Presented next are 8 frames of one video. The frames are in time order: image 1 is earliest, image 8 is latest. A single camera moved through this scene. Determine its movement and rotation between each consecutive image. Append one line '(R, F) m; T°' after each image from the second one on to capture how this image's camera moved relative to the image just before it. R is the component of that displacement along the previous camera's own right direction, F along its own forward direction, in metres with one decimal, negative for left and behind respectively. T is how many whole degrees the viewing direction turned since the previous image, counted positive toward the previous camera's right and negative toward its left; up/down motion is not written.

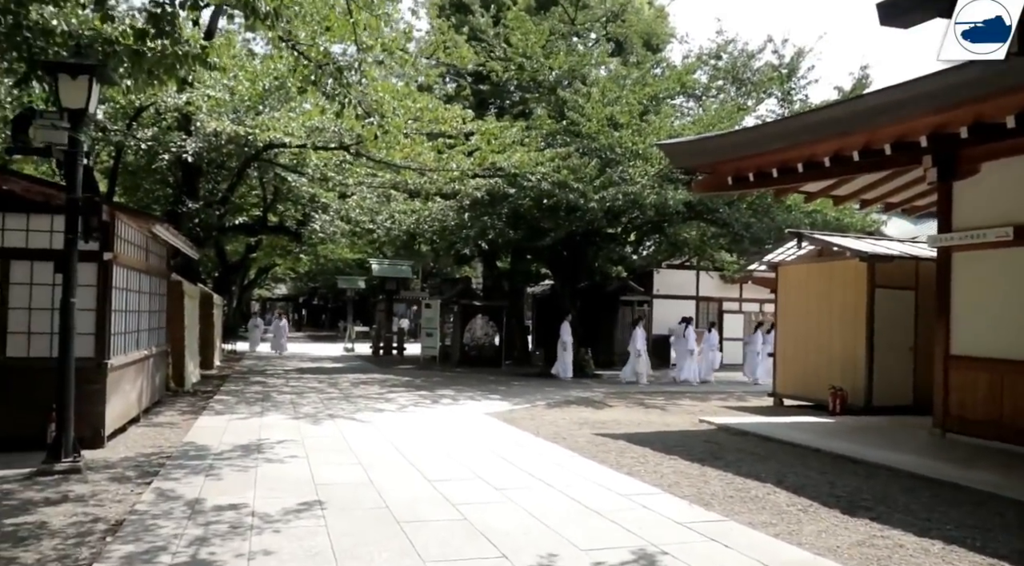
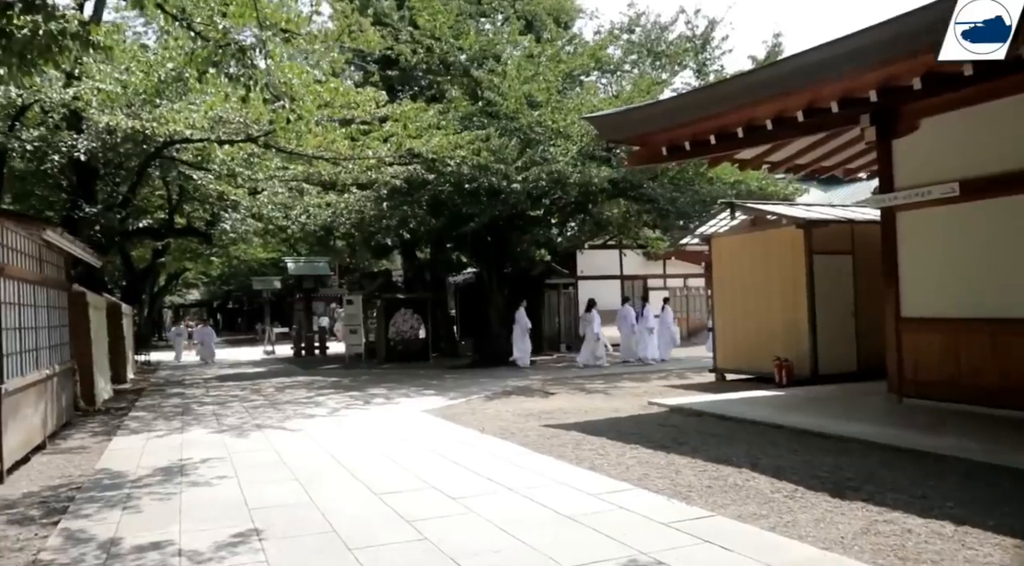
(-0.2, +0.6) m; +5°
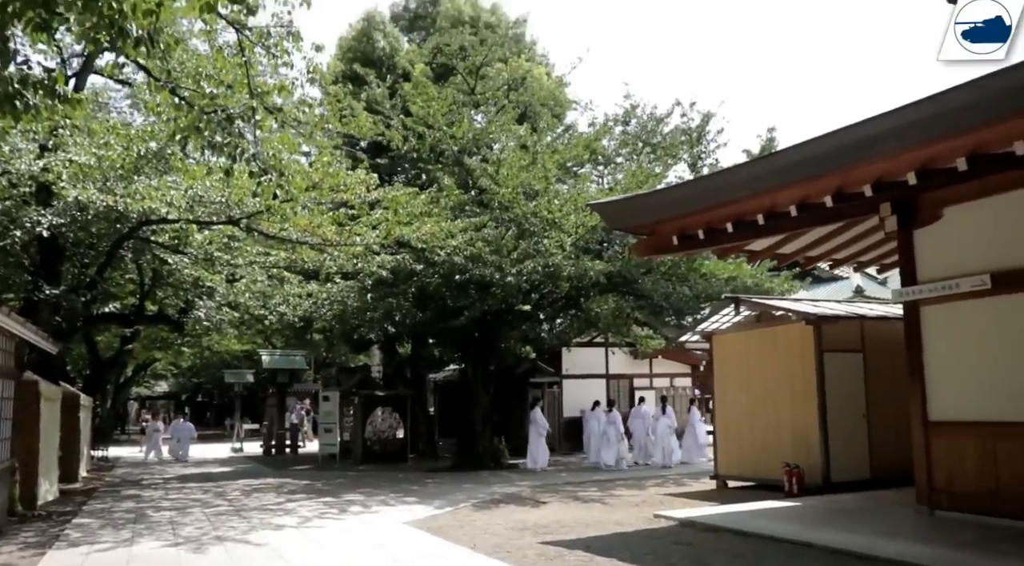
(-0.2, +0.7) m; +1°
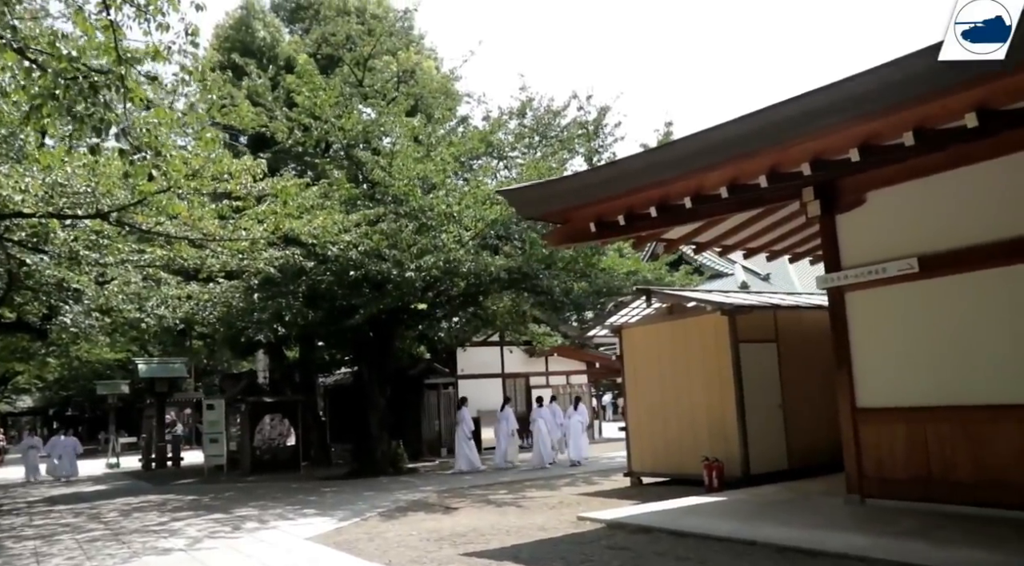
(-0.2, +0.6) m; +8°
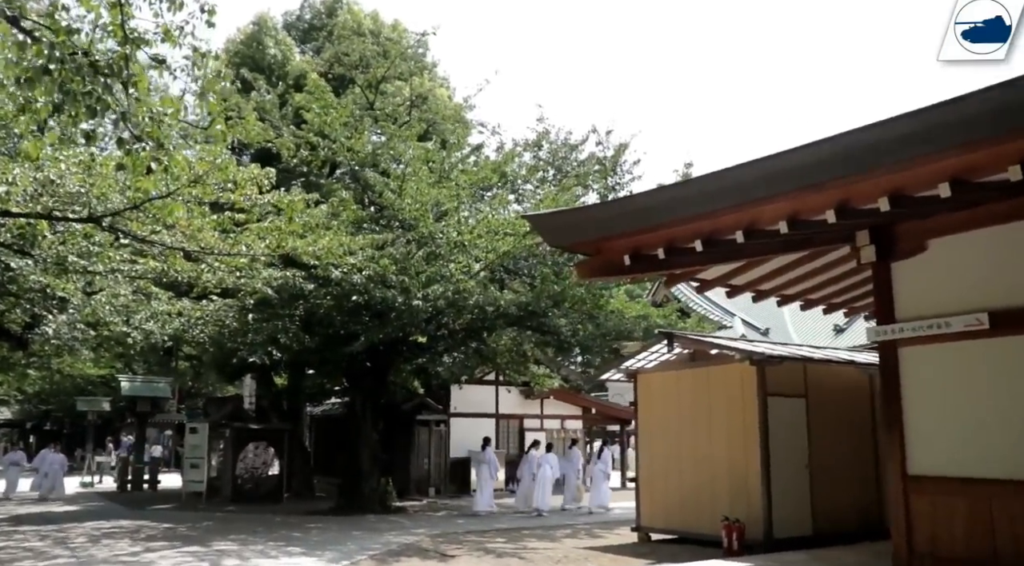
(-0.3, +0.7) m; 0°
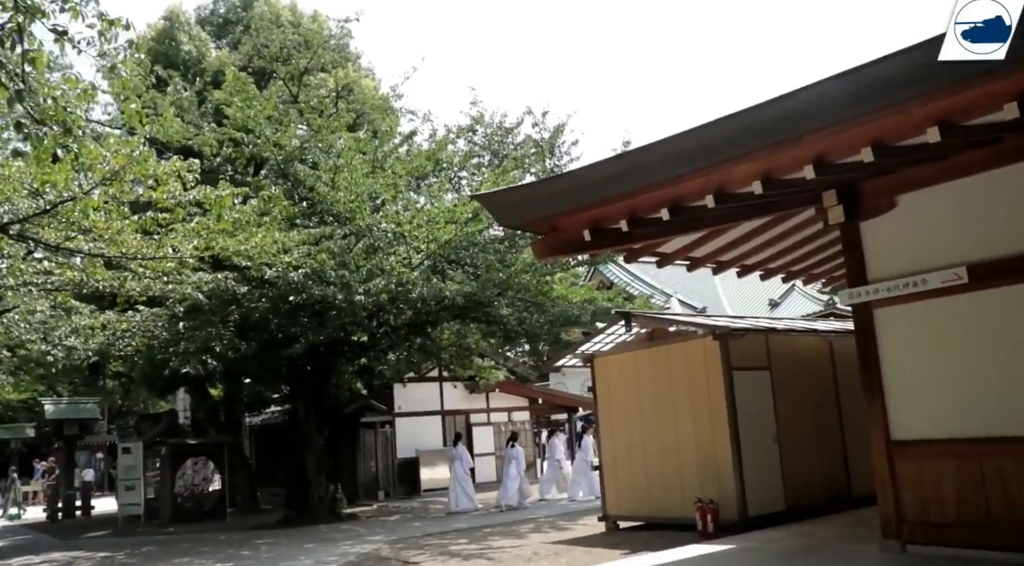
(-0.2, +0.5) m; +5°
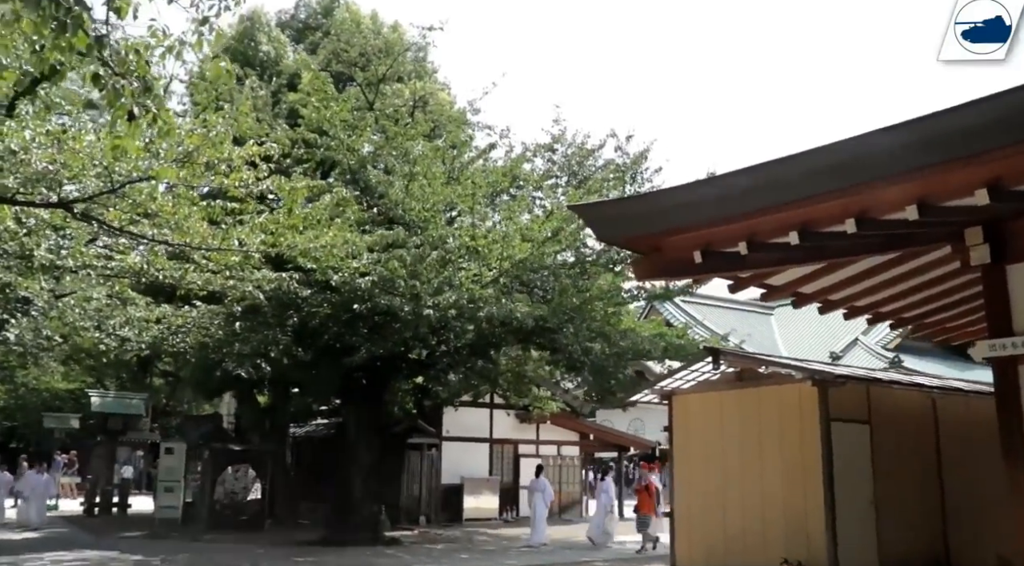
(-0.4, +0.7) m; -3°
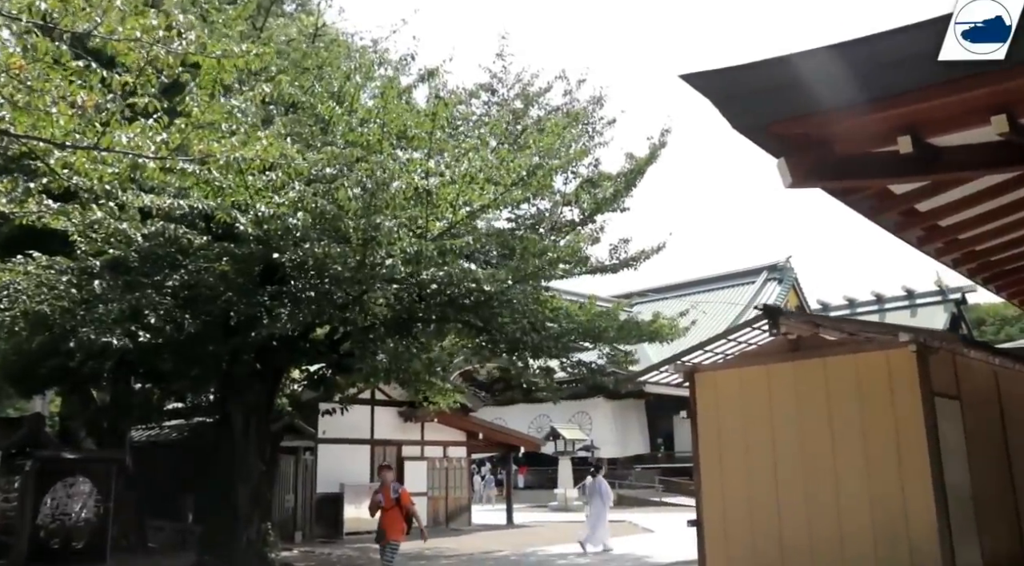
(-1.4, +2.6) m; +11°
